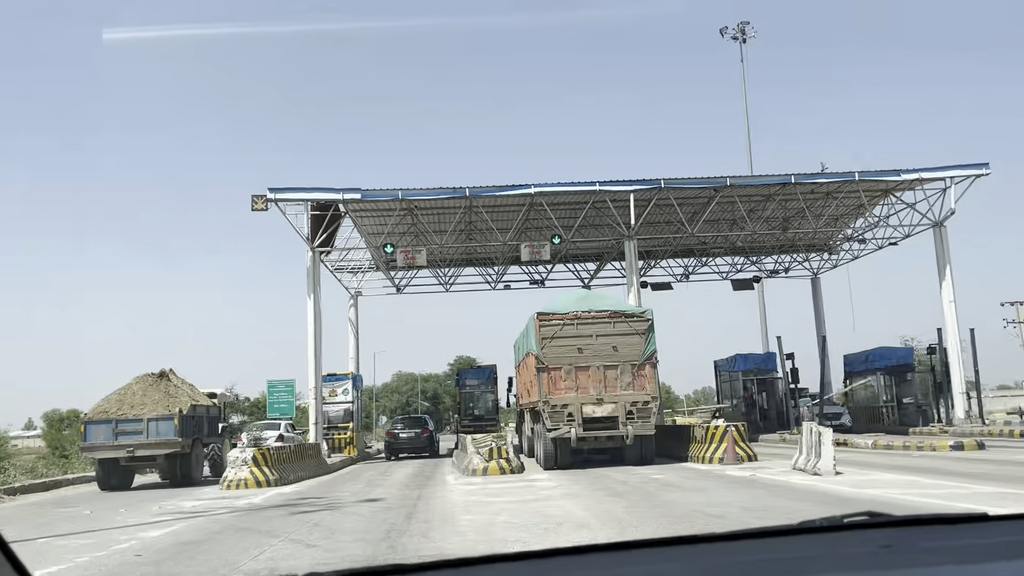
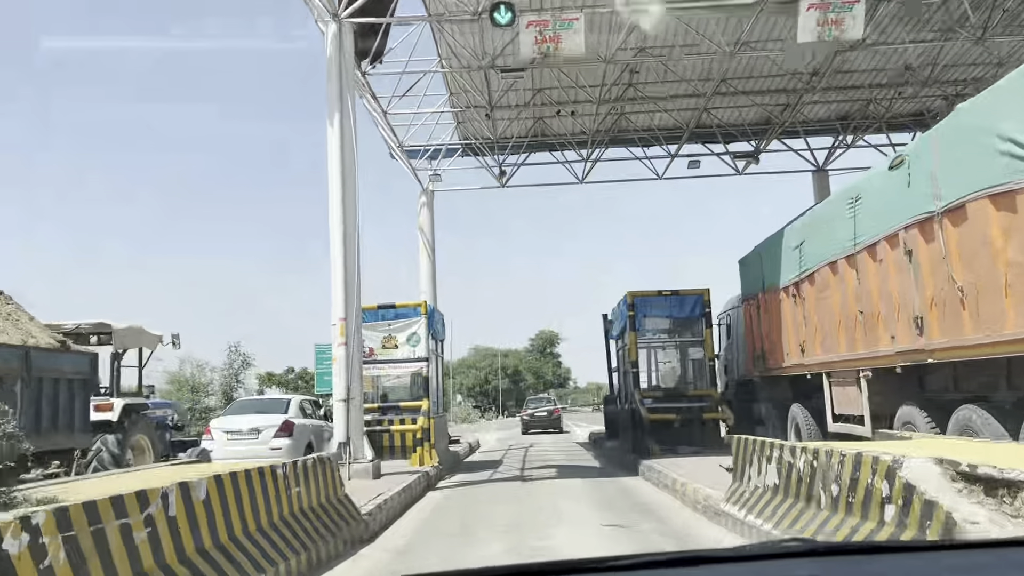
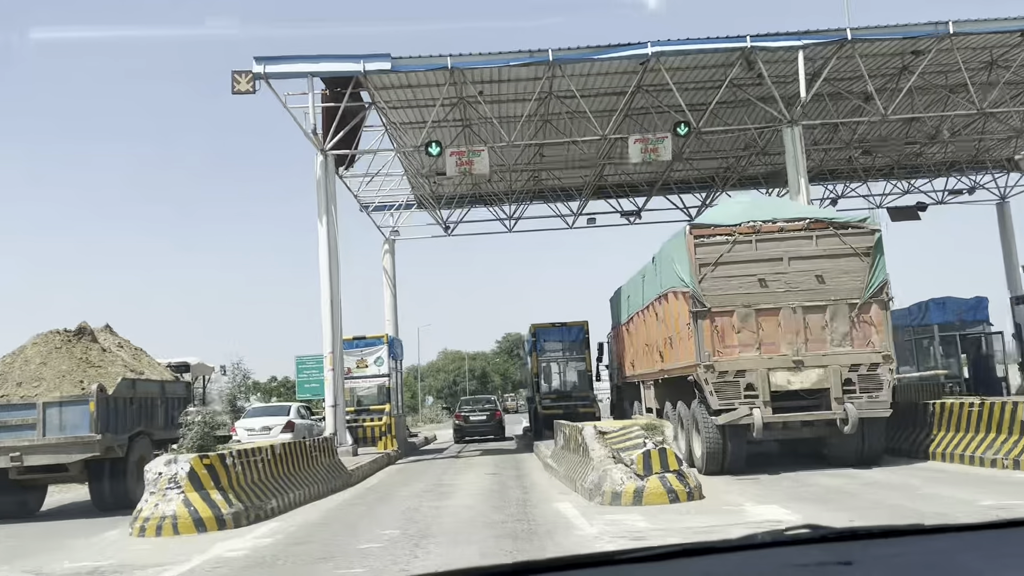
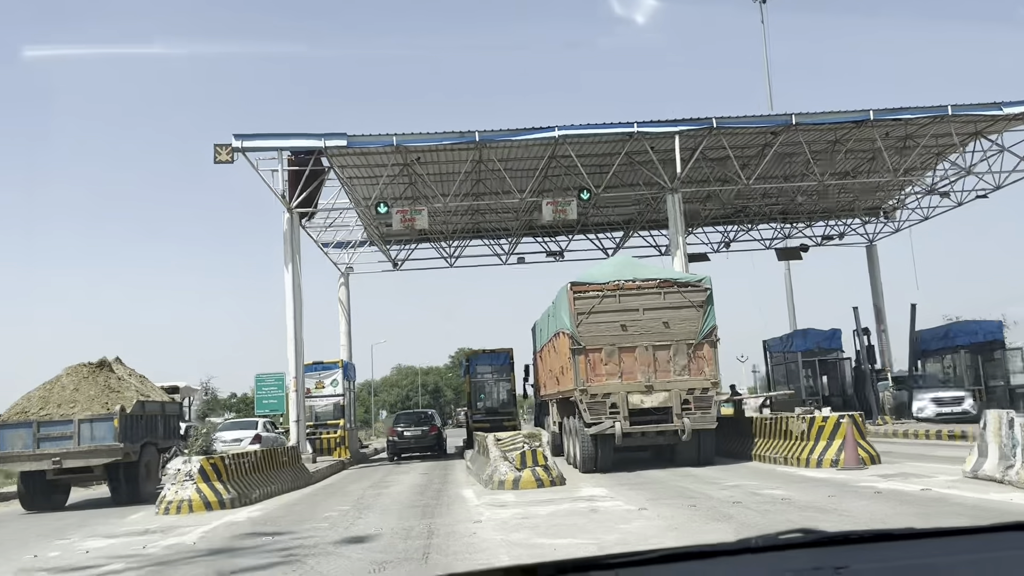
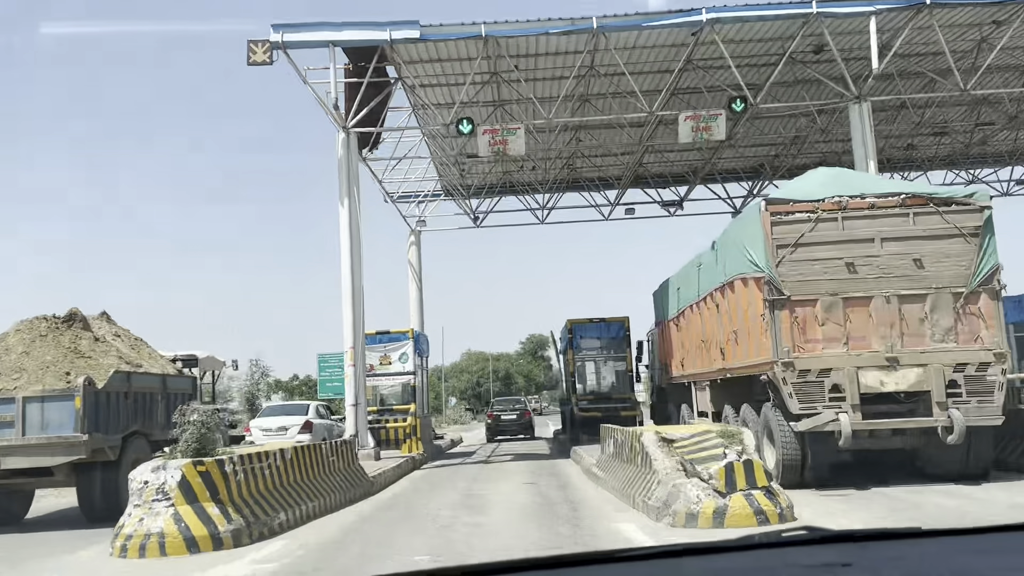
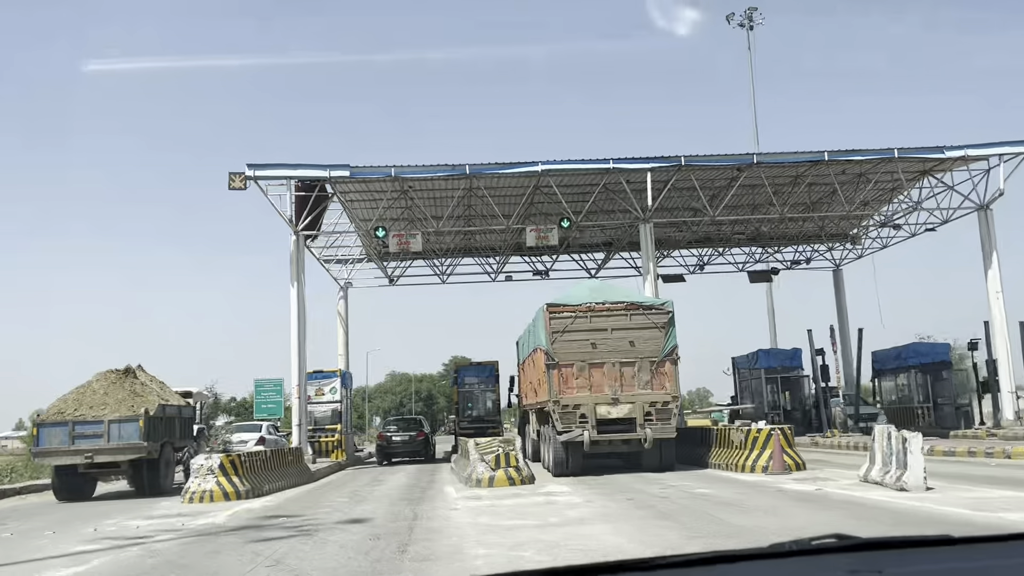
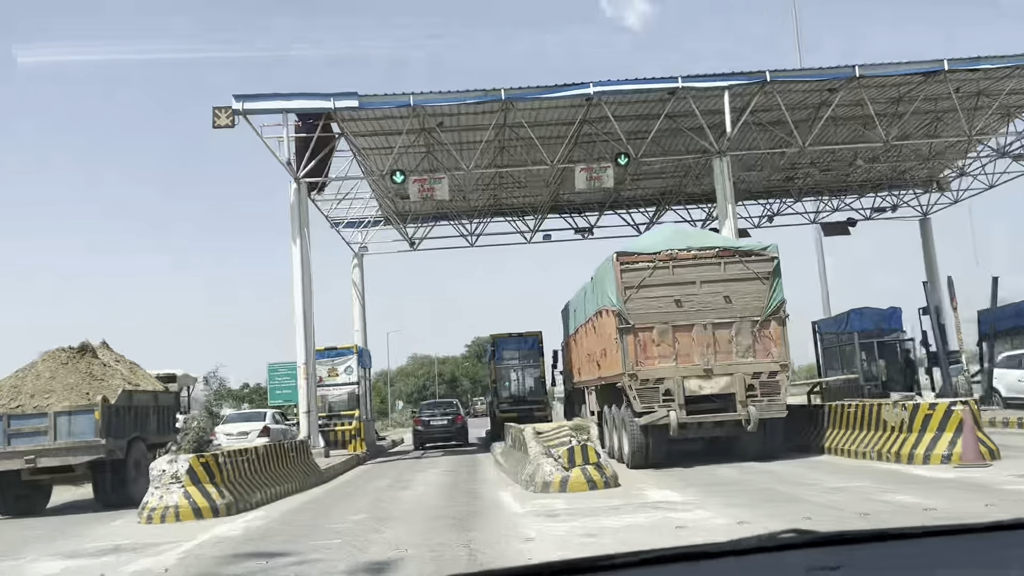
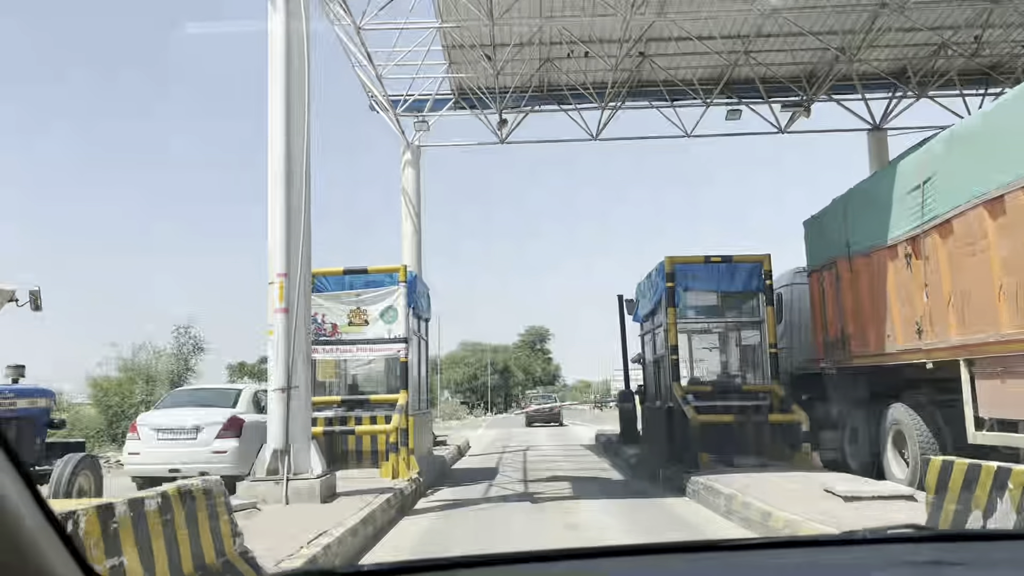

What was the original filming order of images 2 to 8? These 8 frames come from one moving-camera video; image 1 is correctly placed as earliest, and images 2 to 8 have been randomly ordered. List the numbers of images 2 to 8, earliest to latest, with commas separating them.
6, 4, 7, 3, 5, 2, 8
